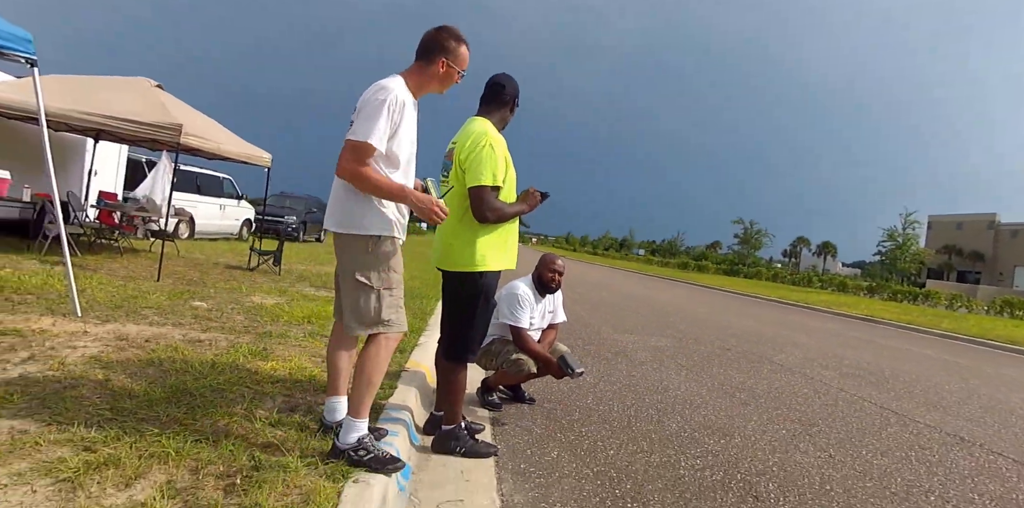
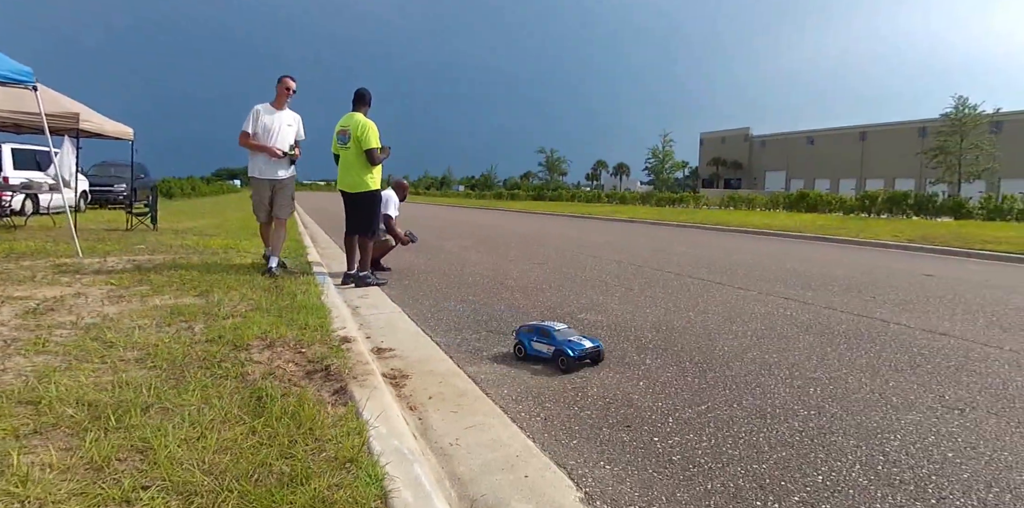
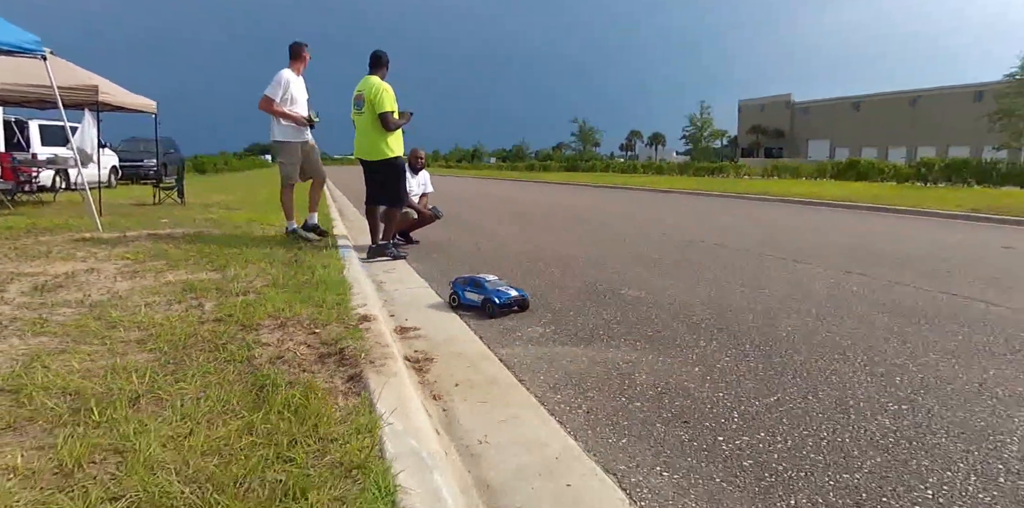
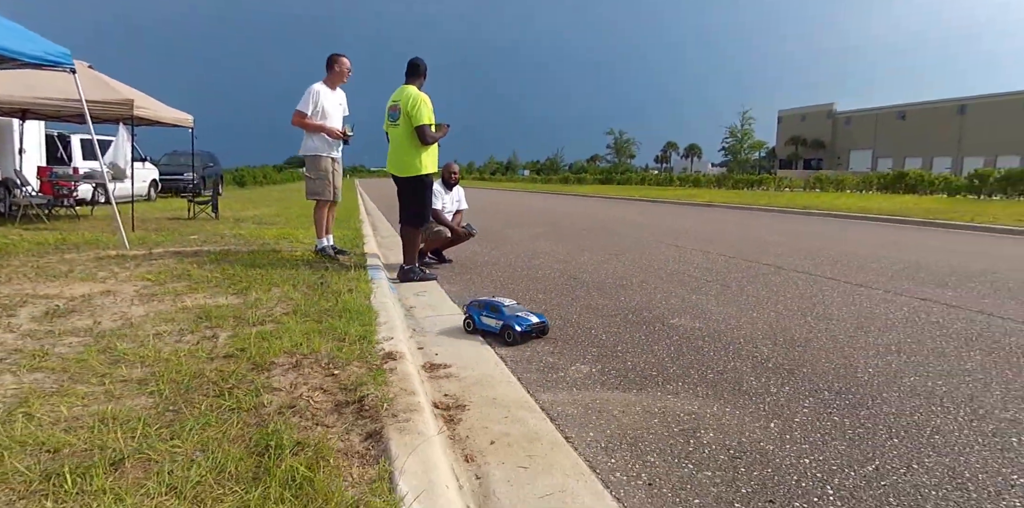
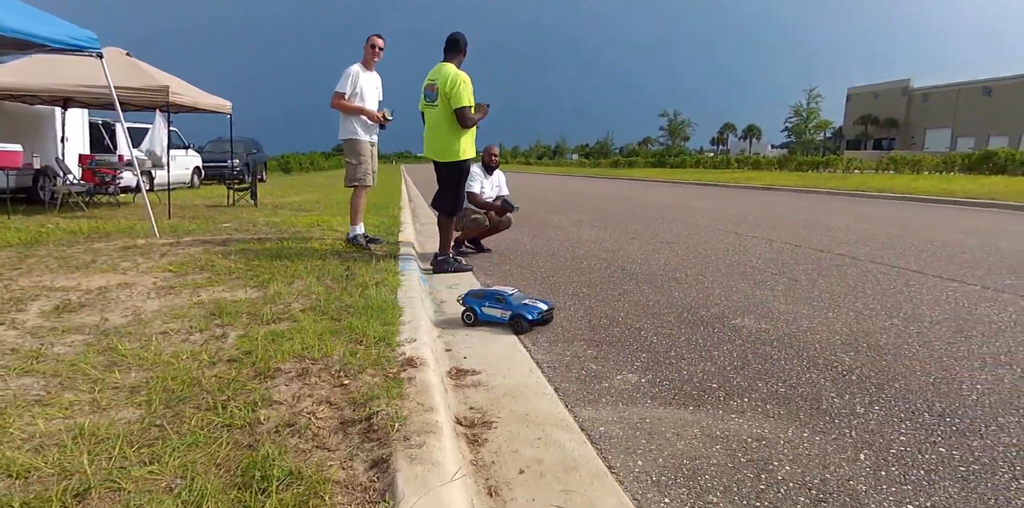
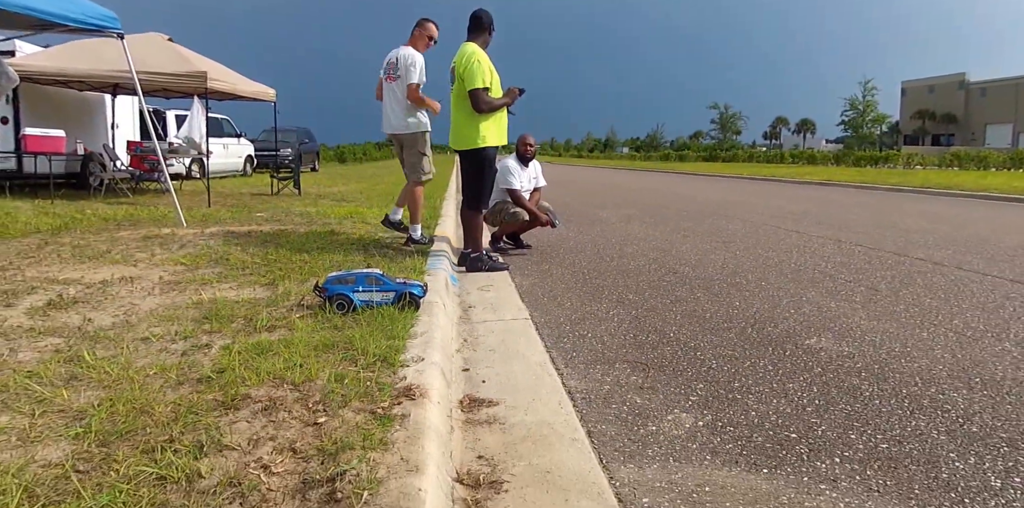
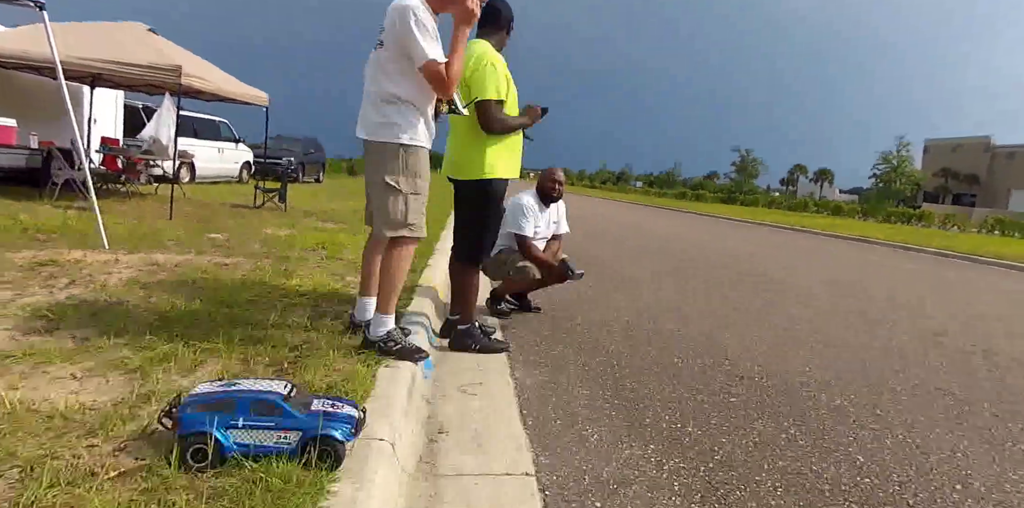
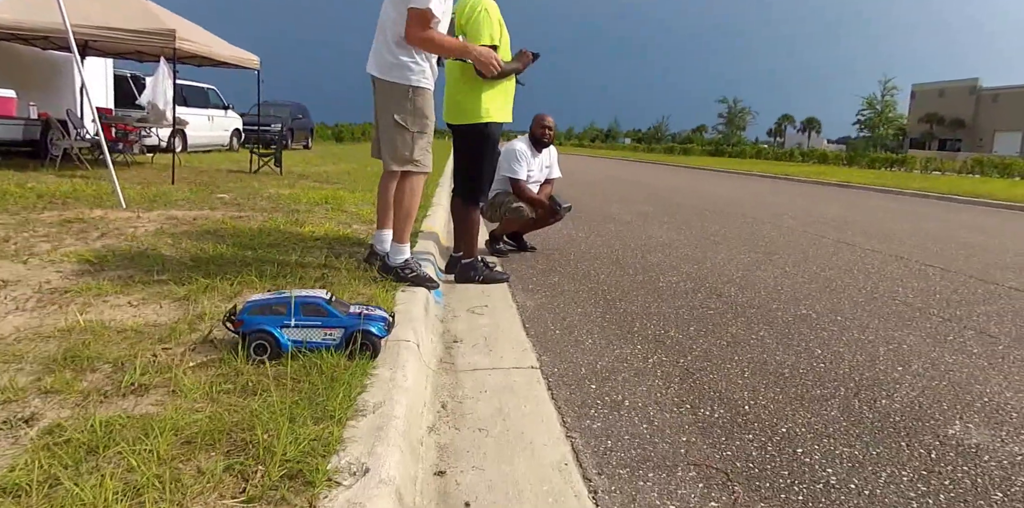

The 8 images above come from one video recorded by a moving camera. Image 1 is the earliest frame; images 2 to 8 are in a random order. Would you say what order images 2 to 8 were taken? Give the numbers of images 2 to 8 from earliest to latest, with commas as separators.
7, 8, 6, 5, 4, 3, 2
